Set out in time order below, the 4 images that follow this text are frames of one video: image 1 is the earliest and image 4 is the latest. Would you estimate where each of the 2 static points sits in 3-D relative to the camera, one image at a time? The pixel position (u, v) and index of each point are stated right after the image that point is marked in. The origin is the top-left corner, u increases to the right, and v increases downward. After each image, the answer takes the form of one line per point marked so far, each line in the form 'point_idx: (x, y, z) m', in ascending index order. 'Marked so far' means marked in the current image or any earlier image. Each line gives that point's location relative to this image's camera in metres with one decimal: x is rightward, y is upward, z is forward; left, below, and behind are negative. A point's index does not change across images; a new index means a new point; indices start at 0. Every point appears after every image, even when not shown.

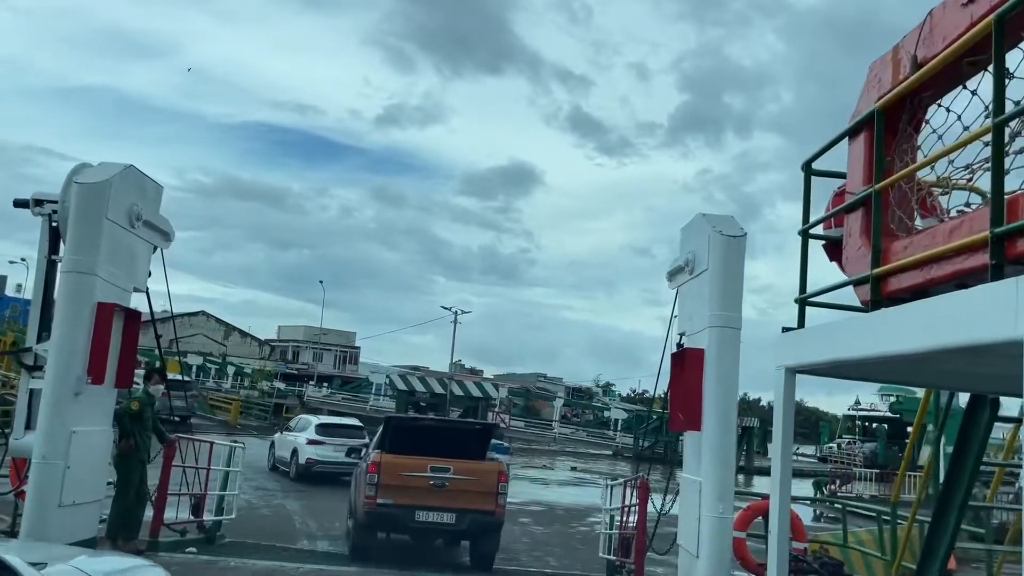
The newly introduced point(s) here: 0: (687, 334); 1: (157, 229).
0: (+1.8, -0.5, +8.2) m
1: (-3.7, +0.6, +8.6) m
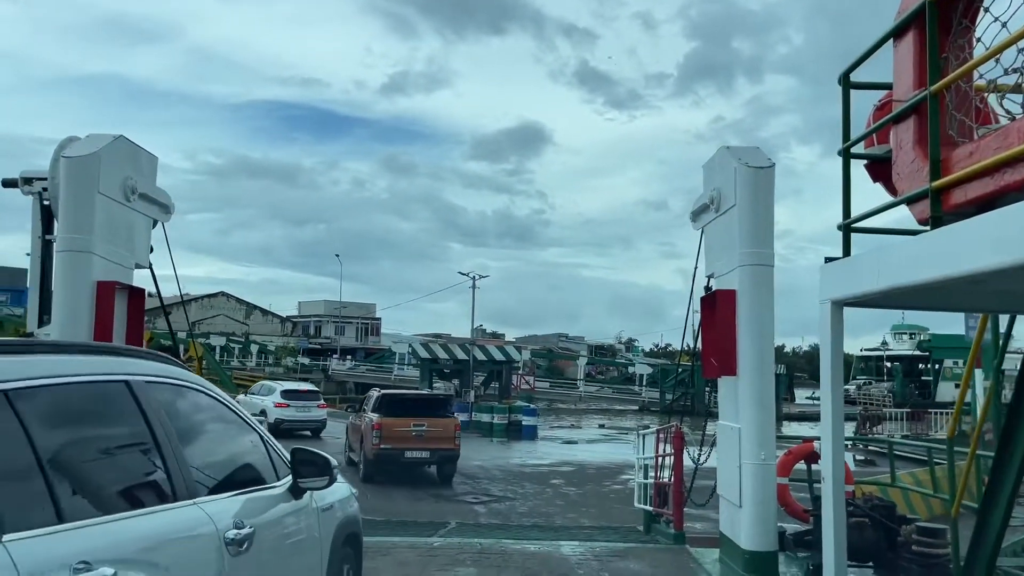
0: (+1.9, +0.1, +7.8) m
1: (-3.6, +0.9, +8.2) m
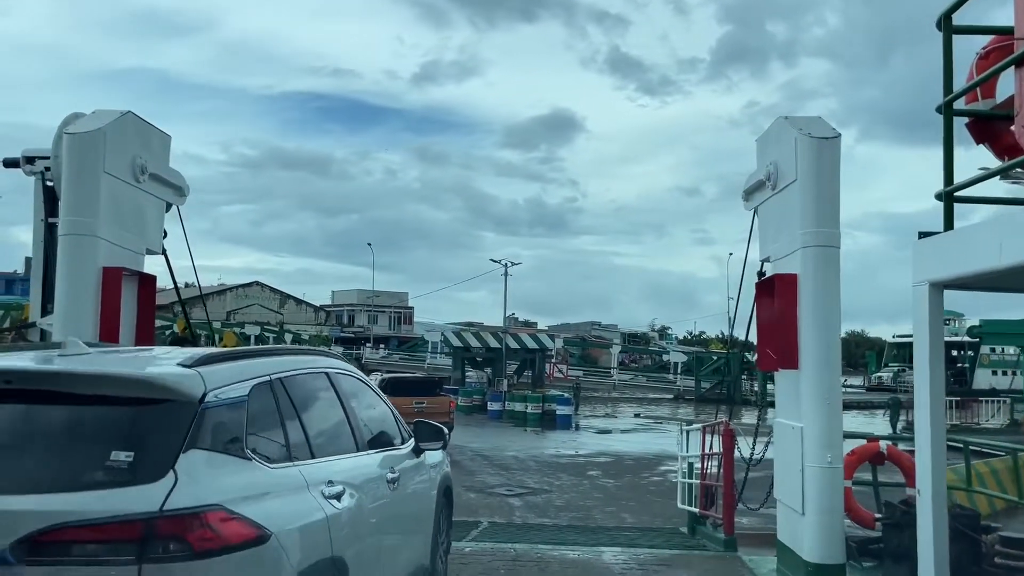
0: (+2.3, +0.2, +7.1) m
1: (-3.2, +1.0, +7.7) m
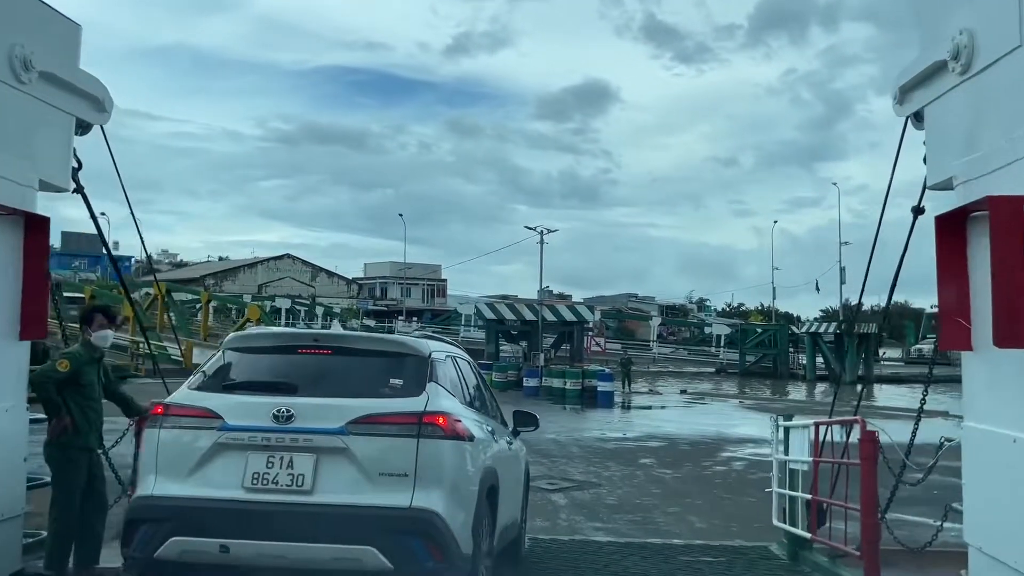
0: (+2.6, +0.6, +4.6) m
1: (-2.9, +1.3, +5.5) m
